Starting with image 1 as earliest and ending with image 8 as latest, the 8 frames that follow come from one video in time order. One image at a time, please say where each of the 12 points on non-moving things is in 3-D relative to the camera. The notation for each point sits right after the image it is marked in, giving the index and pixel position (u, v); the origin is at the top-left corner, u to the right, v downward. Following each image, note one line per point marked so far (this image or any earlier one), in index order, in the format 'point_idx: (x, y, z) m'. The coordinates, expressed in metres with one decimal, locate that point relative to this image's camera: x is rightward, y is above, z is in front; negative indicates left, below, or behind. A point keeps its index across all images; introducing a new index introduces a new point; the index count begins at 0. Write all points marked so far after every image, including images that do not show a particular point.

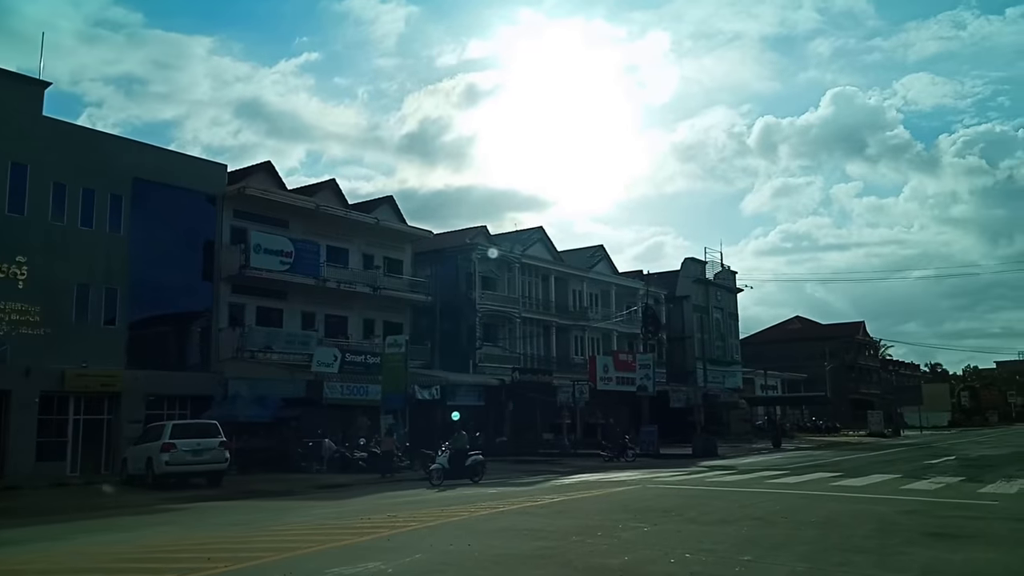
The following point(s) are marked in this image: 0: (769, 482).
0: (+5.7, -4.3, +19.1) m
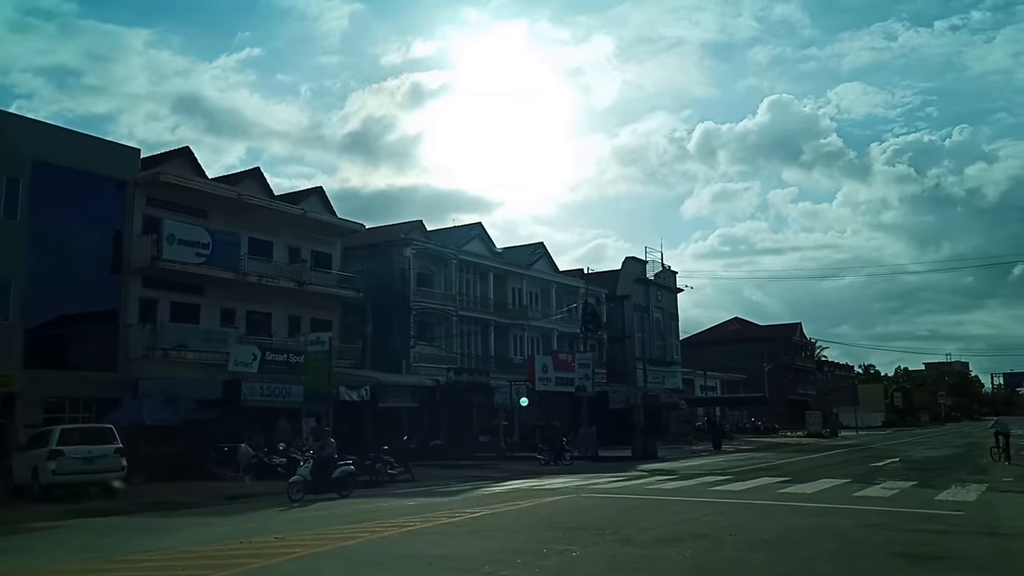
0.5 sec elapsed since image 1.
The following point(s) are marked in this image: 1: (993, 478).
0: (+4.1, -4.1, +17.7) m
1: (+10.6, -4.2, +19.0) m
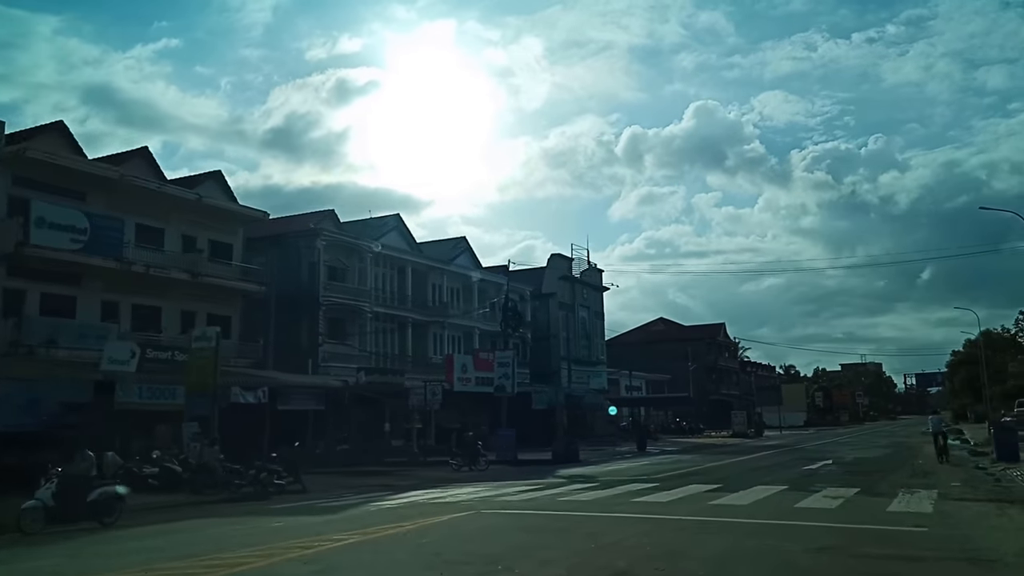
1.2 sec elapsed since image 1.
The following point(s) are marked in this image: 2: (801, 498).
0: (+2.2, -3.8, +15.4) m
1: (+8.6, -3.9, +17.3) m
2: (+5.1, -3.7, +15.1) m
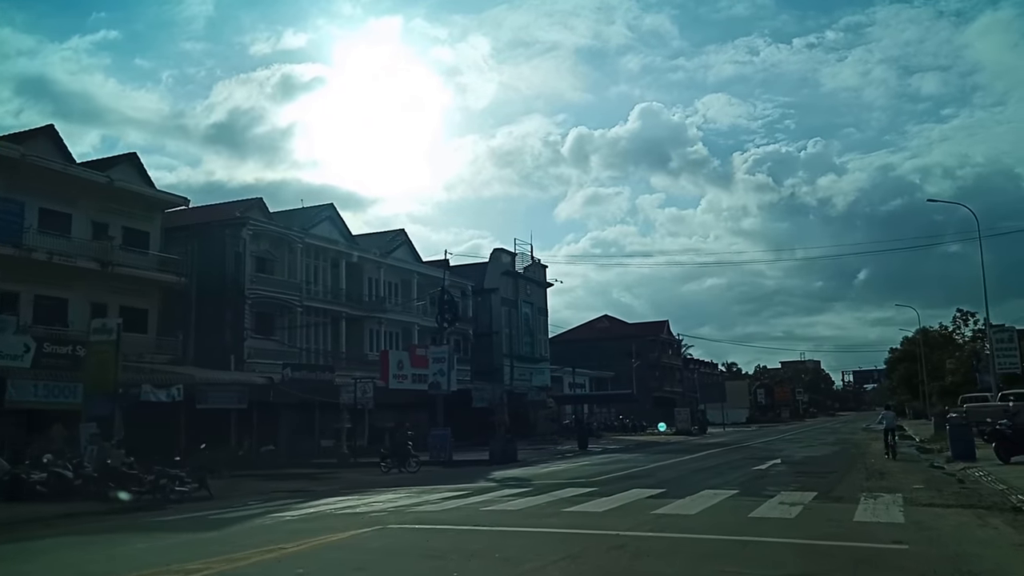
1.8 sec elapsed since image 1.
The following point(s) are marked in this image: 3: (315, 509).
0: (+0.9, -3.5, +13.6) m
1: (+7.1, -3.6, +15.8) m
2: (+3.8, -3.4, +13.5) m
3: (-3.6, -4.0, +15.7) m
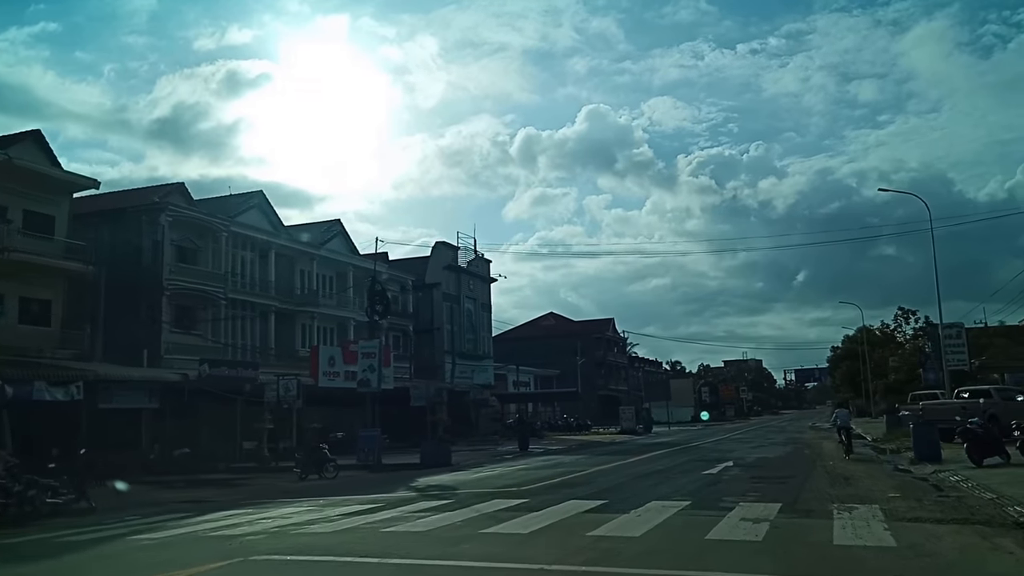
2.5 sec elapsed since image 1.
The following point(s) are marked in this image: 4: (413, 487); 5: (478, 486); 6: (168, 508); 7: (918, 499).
0: (-0.2, -3.1, +11.3) m
1: (+5.8, -3.3, +13.9) m
2: (+2.6, -3.1, +11.4) m
3: (-4.9, -3.7, +13.2) m
4: (-2.1, -4.4, +19.2) m
5: (-0.7, -4.1, +18.2) m
6: (-7.4, -4.7, +18.6) m
7: (+6.0, -3.1, +12.9) m
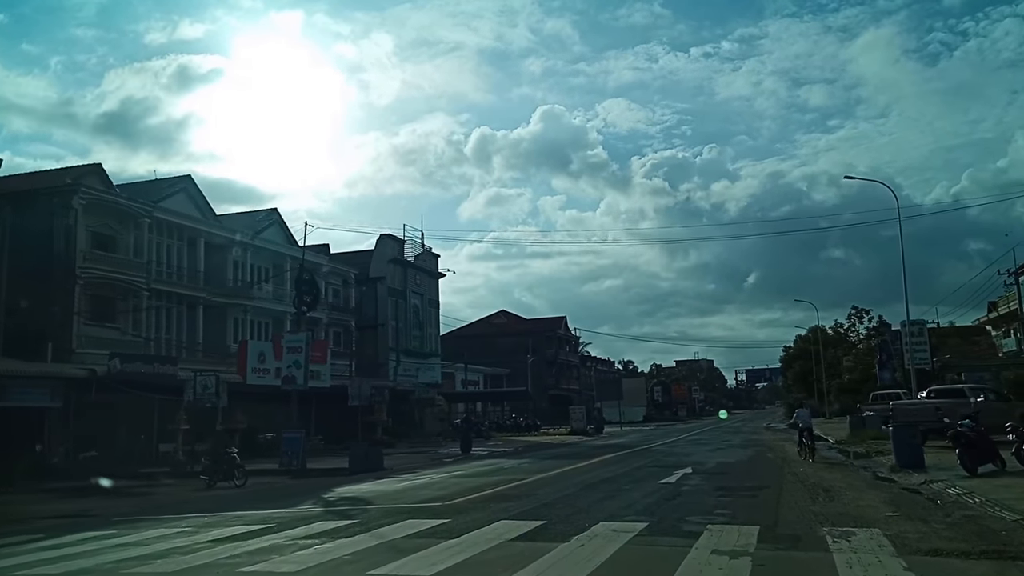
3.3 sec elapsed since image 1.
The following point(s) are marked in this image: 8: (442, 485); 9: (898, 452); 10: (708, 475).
0: (-1.2, -2.7, +8.6) m
1: (+4.8, -3.0, +11.5) m
2: (+1.7, -2.7, +8.8) m
3: (-5.9, -3.2, +10.2) m
4: (-3.5, -4.0, +16.4) m
5: (-2.0, -3.8, +15.5) m
6: (-8.7, -4.3, +15.5) m
7: (+5.0, -2.8, +10.6) m
8: (-1.5, -4.2, +18.5) m
9: (+8.1, -3.4, +18.2) m
10: (+4.2, -4.0, +18.5) m
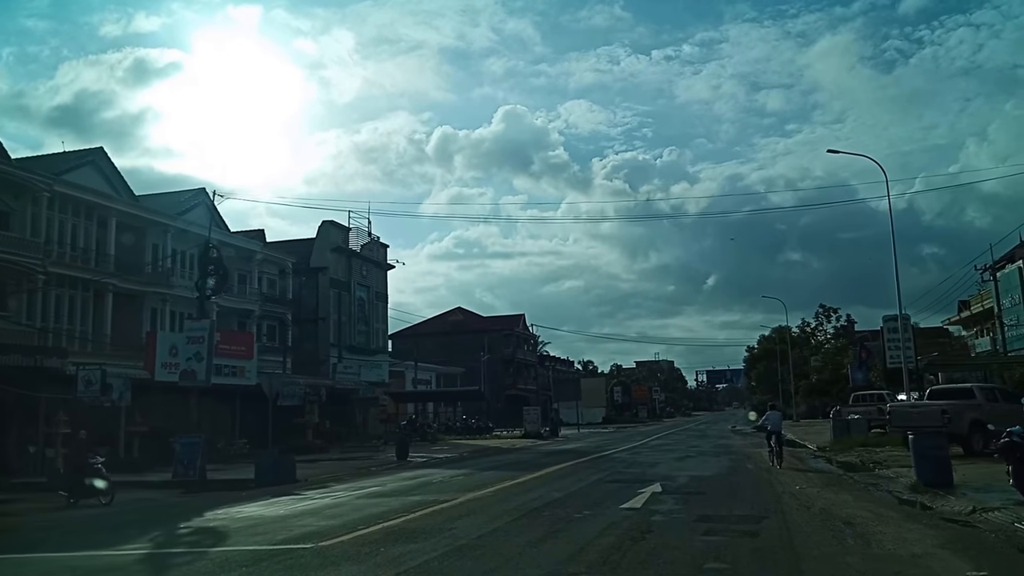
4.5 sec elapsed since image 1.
0: (-2.1, -2.2, +4.5) m
1: (+3.8, -2.5, +7.6) m
2: (+0.8, -2.2, +4.8) m
3: (-6.8, -2.6, +5.8) m
4: (-4.7, -3.4, +12.1) m
5: (-3.2, -3.2, +11.2) m
6: (-9.9, -3.7, +11.0) m
7: (+4.0, -2.3, +6.6) m
8: (-2.8, -3.6, +14.3) m
9: (+6.8, -2.9, +14.5) m
10: (+2.9, -3.5, +14.6) m
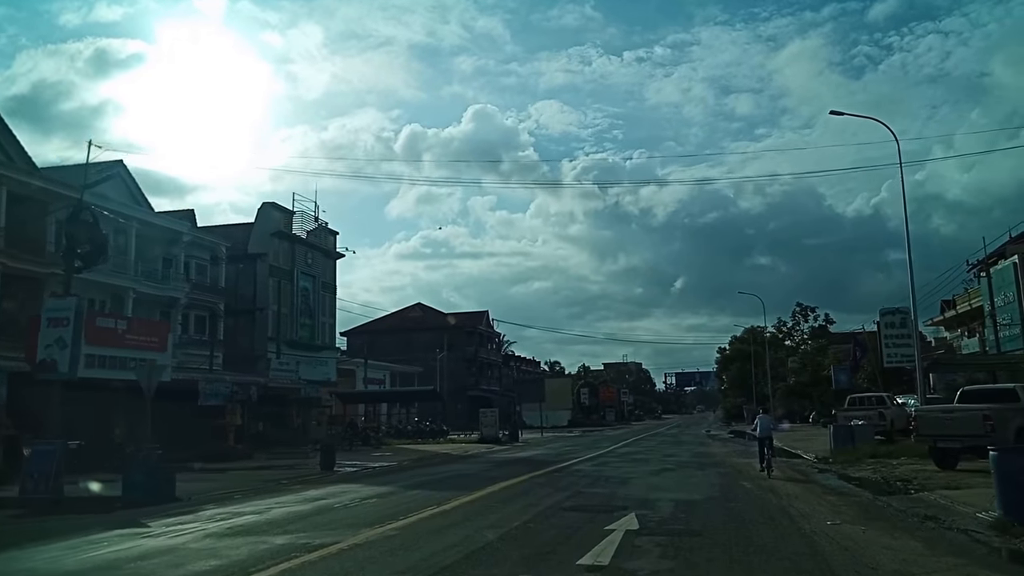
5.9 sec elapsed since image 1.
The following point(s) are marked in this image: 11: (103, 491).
0: (-2.7, -1.5, -0.3) m
1: (+3.0, -1.9, +3.0) m
2: (+0.1, -1.5, +0.1) m
3: (-7.6, -1.9, +0.9) m
4: (-5.7, -2.7, +7.2) m
5: (-4.1, -2.5, +6.4) m
6: (-10.8, -2.9, +5.9) m
7: (+3.3, -1.7, +2.1) m
8: (-3.9, -3.0, +9.5) m
9: (+5.8, -2.4, +10.0) m
10: (+1.8, -2.9, +9.9) m
11: (-9.4, -4.6, +20.0) m
